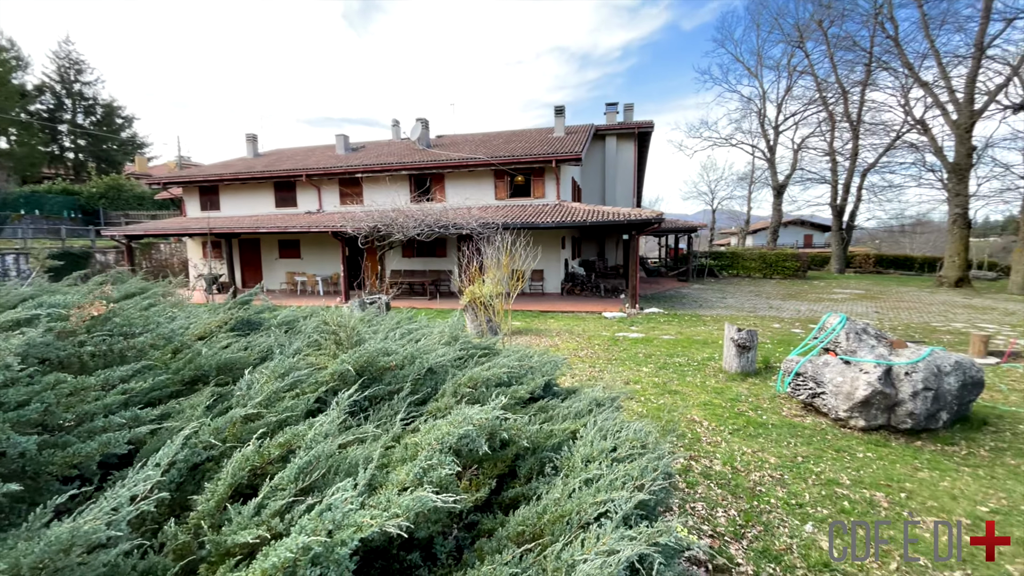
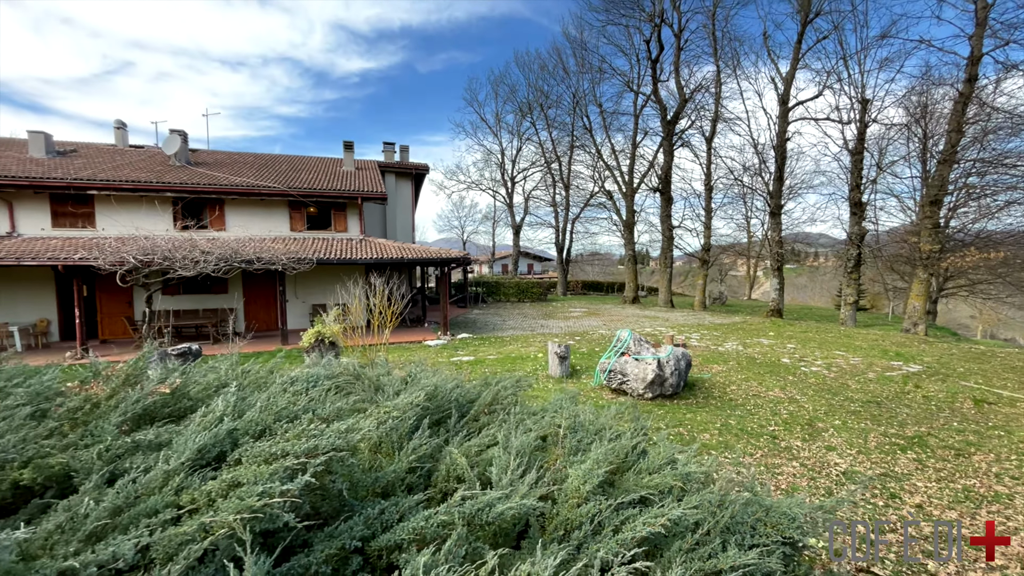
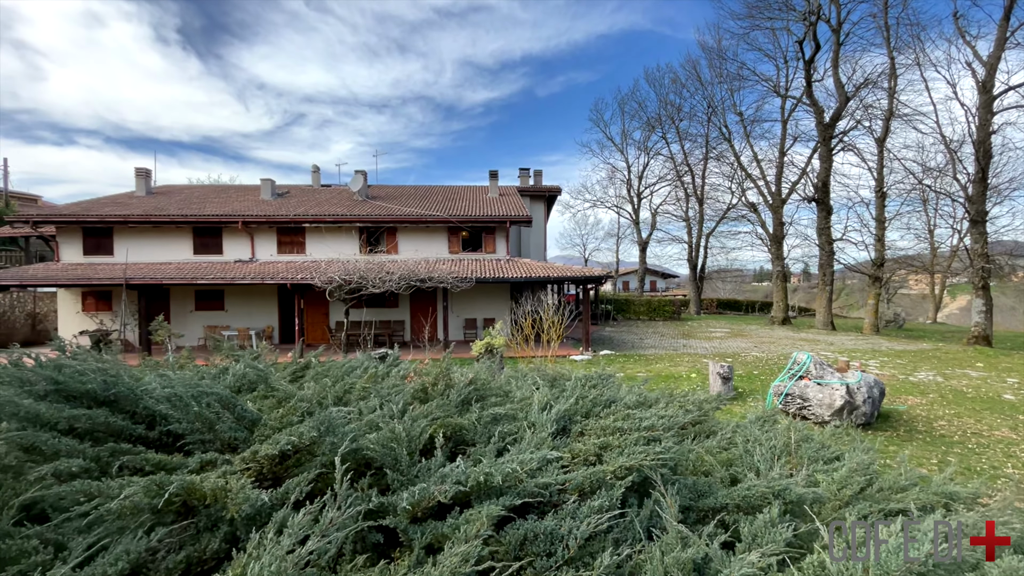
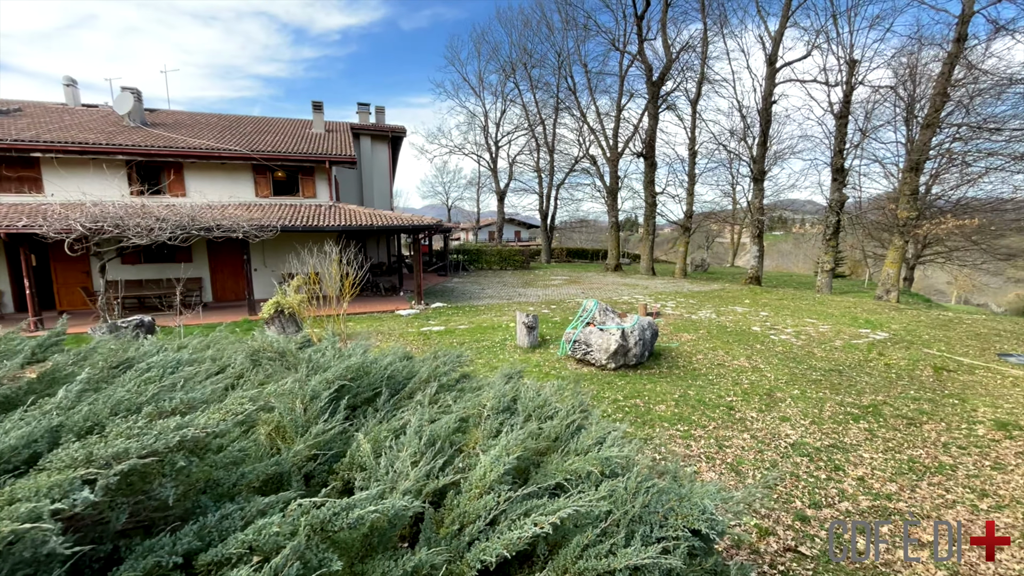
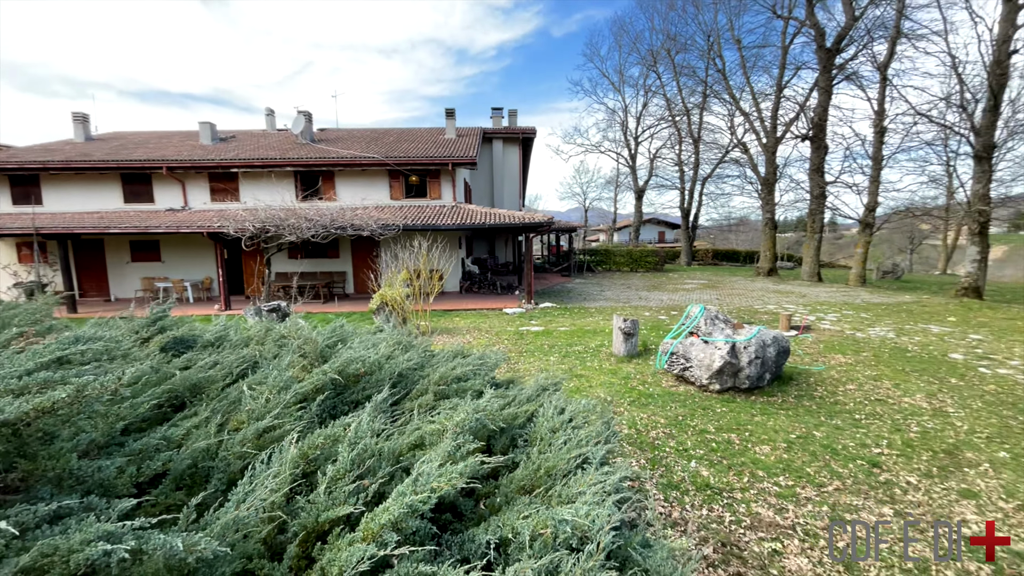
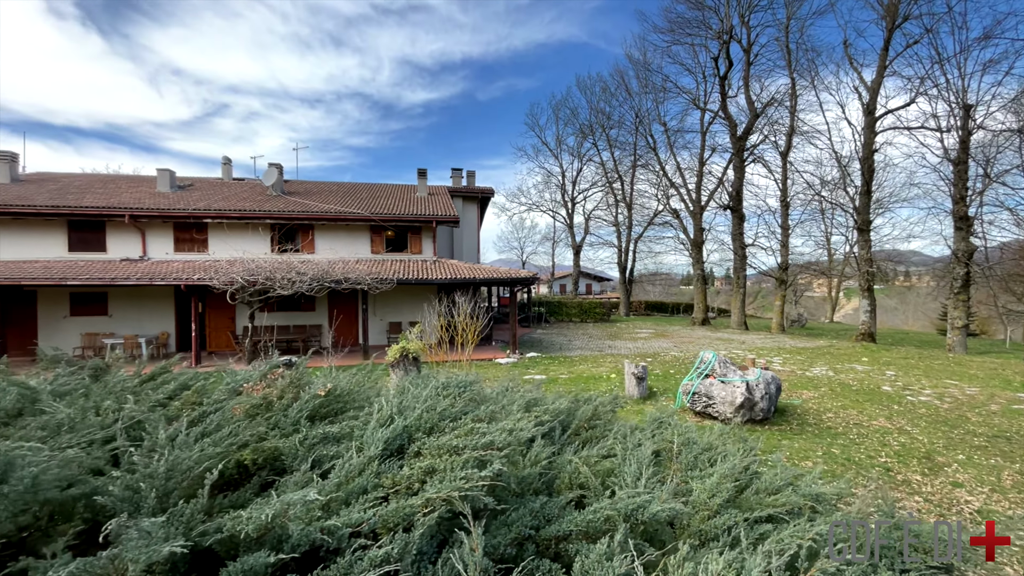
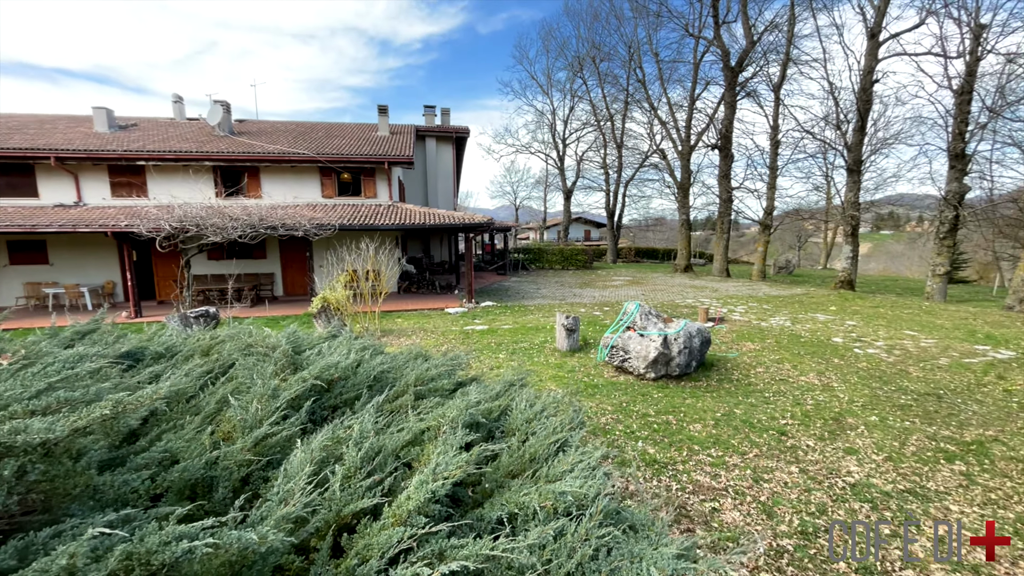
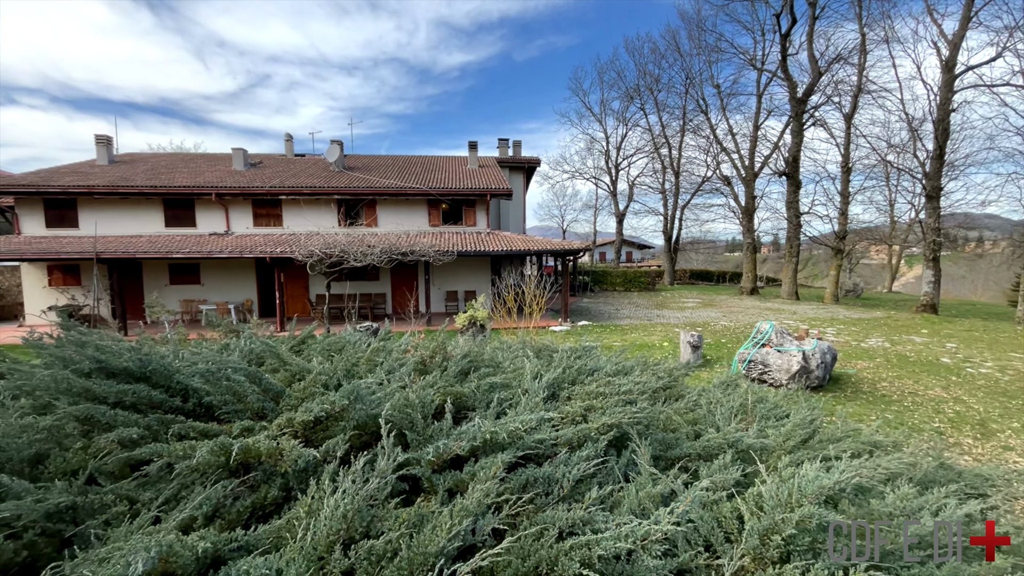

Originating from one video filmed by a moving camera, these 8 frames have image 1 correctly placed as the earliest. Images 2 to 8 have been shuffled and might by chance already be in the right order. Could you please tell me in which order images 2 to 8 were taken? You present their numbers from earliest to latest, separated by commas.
5, 7, 4, 2, 6, 3, 8
